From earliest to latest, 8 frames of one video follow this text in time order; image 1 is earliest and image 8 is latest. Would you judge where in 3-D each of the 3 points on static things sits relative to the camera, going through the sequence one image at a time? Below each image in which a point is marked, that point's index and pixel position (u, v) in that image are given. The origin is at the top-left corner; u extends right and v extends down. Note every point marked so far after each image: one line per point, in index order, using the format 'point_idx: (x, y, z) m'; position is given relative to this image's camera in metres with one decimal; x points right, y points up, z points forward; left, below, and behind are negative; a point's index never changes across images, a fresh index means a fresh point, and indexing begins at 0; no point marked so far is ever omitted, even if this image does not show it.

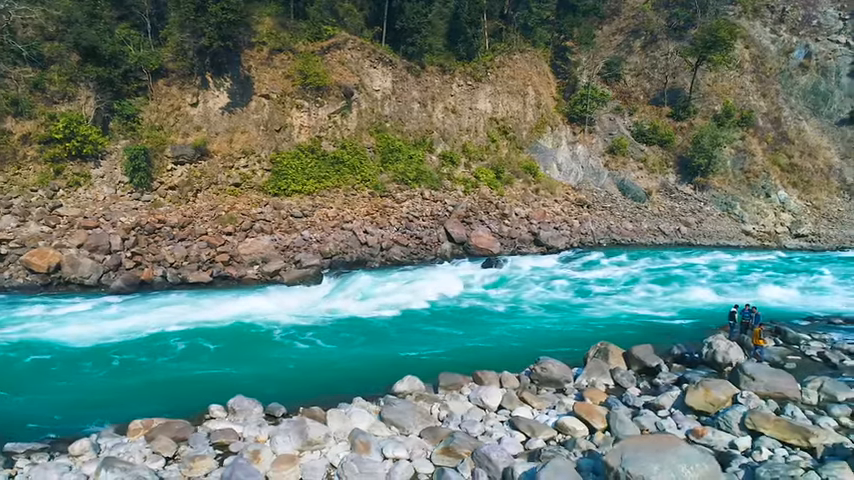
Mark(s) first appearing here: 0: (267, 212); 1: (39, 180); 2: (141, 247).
0: (-5.7, +1.0, +19.7) m
1: (-13.1, +2.0, +18.5) m
2: (-8.8, -0.2, +16.8) m
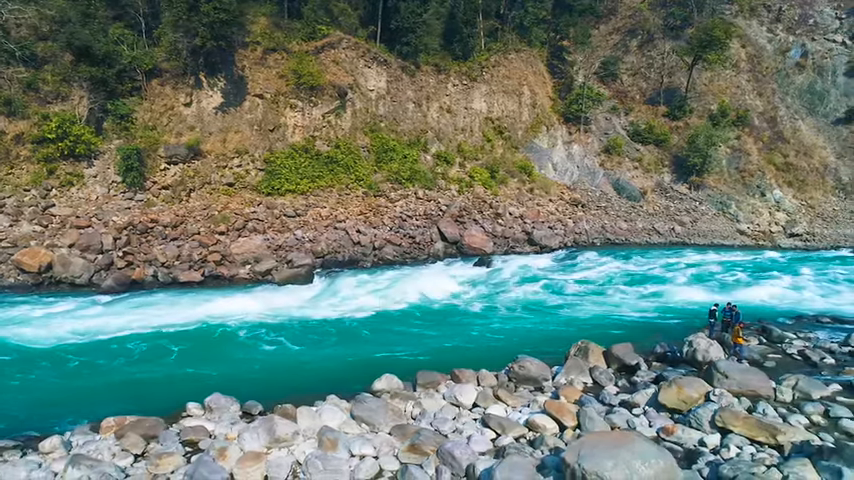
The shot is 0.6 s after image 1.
0: (-6.0, +1.0, +19.7) m
1: (-13.3, +2.0, +18.5) m
2: (-9.0, -0.2, +16.8) m
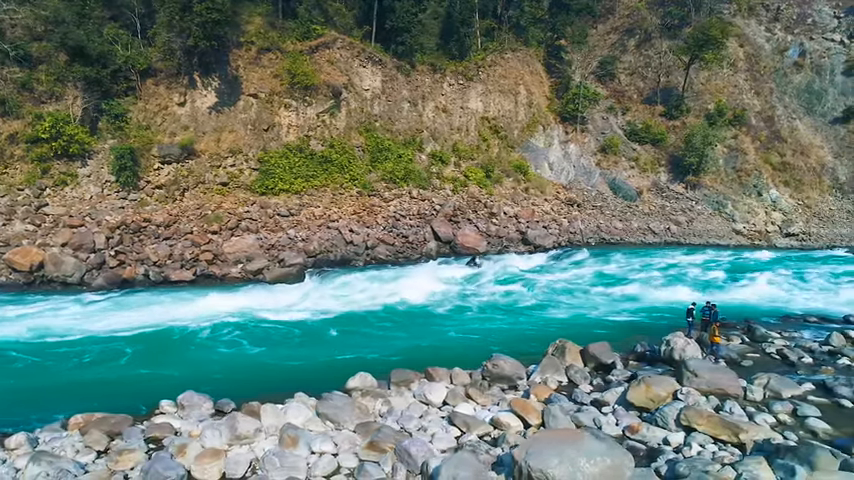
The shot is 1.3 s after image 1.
0: (-6.3, +1.0, +19.7) m
1: (-13.6, +2.1, +18.5) m
2: (-9.3, -0.2, +16.8) m
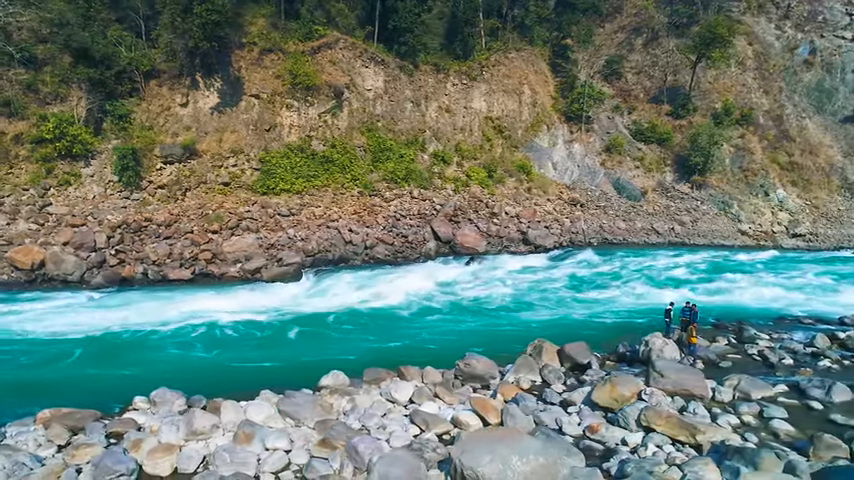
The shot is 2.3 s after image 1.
0: (-6.3, +1.0, +19.9) m
1: (-13.6, +2.1, +18.8) m
2: (-9.4, -0.2, +17.0) m
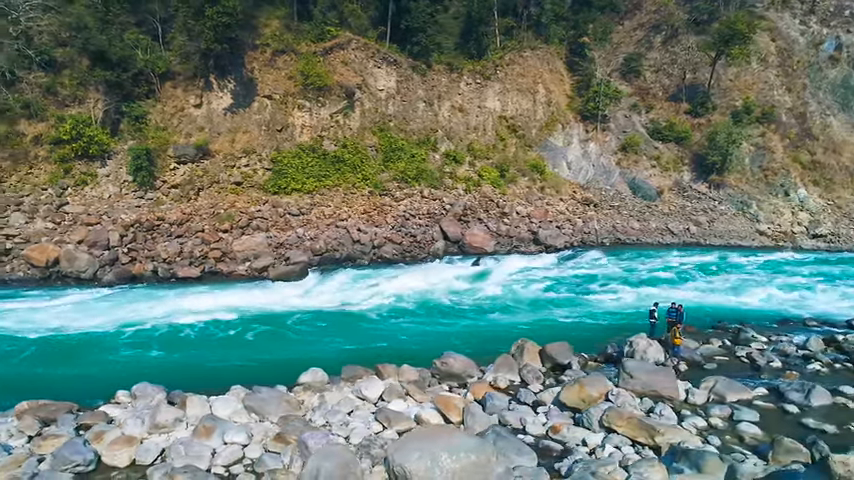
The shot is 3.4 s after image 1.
0: (-6.0, +1.1, +20.1) m
1: (-13.4, +2.2, +19.3) m
2: (-9.2, -0.1, +17.3) m
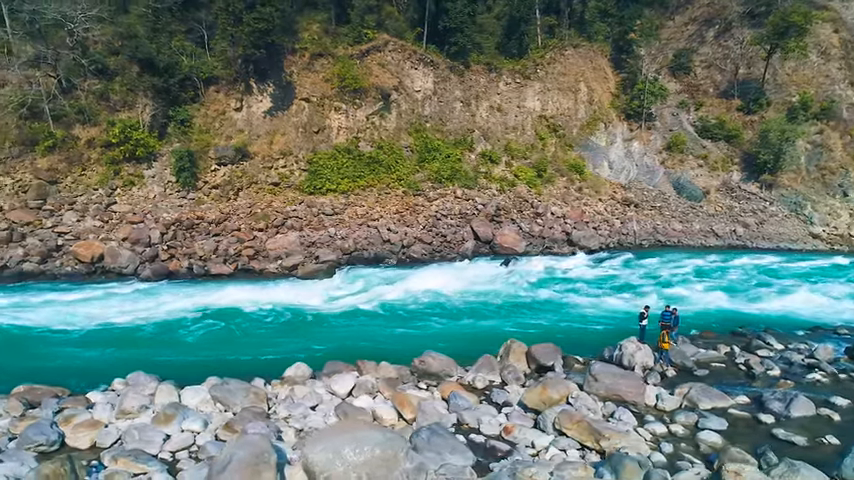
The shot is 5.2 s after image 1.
0: (-4.9, +1.1, +20.7) m
1: (-12.3, +2.3, +20.5) m
2: (-8.3, -0.1, +18.2) m
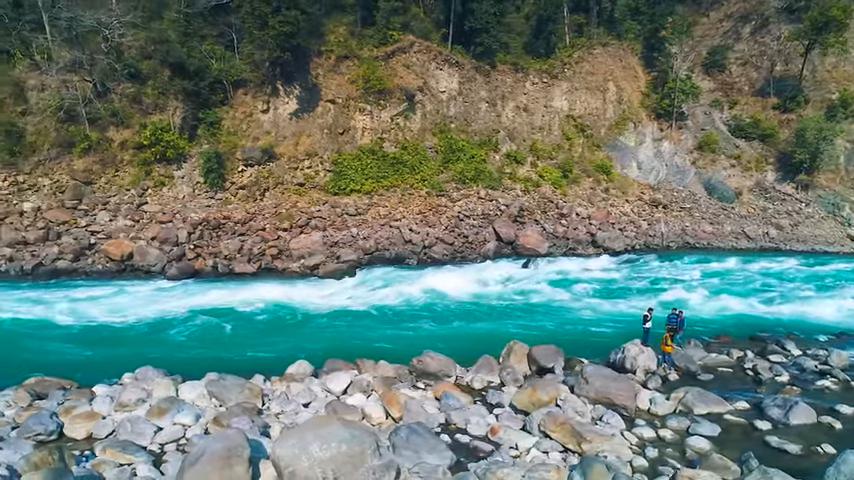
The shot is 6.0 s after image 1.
0: (-4.0, +1.1, +20.9) m
1: (-11.4, +2.3, +21.2) m
2: (-7.6, 0.0, +18.7) m
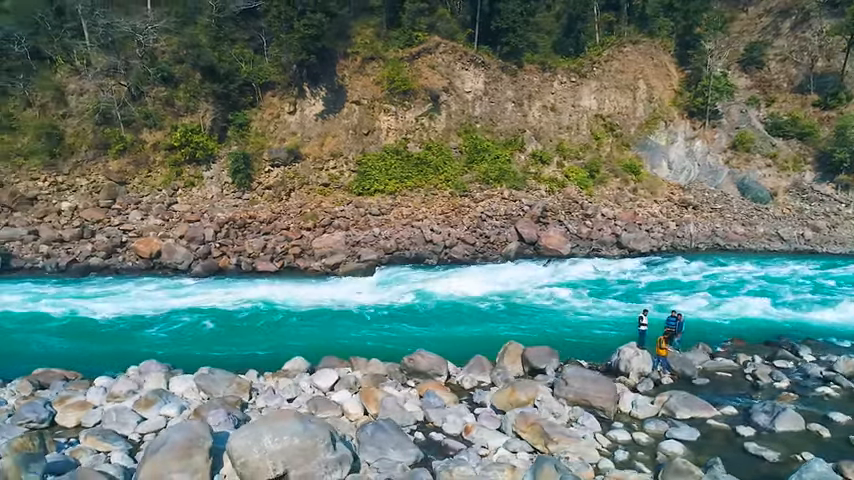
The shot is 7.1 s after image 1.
0: (-3.2, +1.1, +21.2) m
1: (-10.6, +2.4, +21.9) m
2: (-6.9, 0.0, +19.1) m
